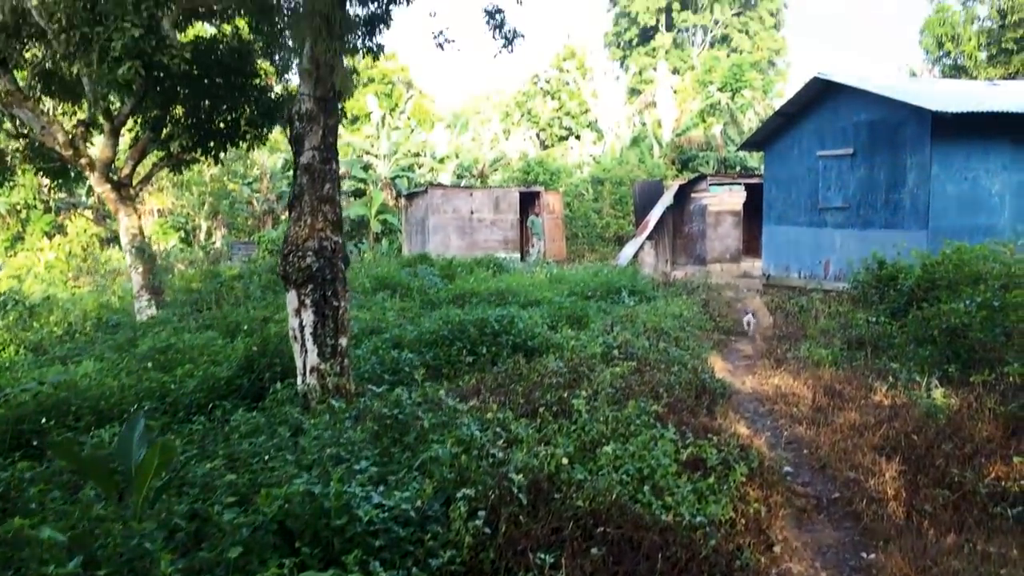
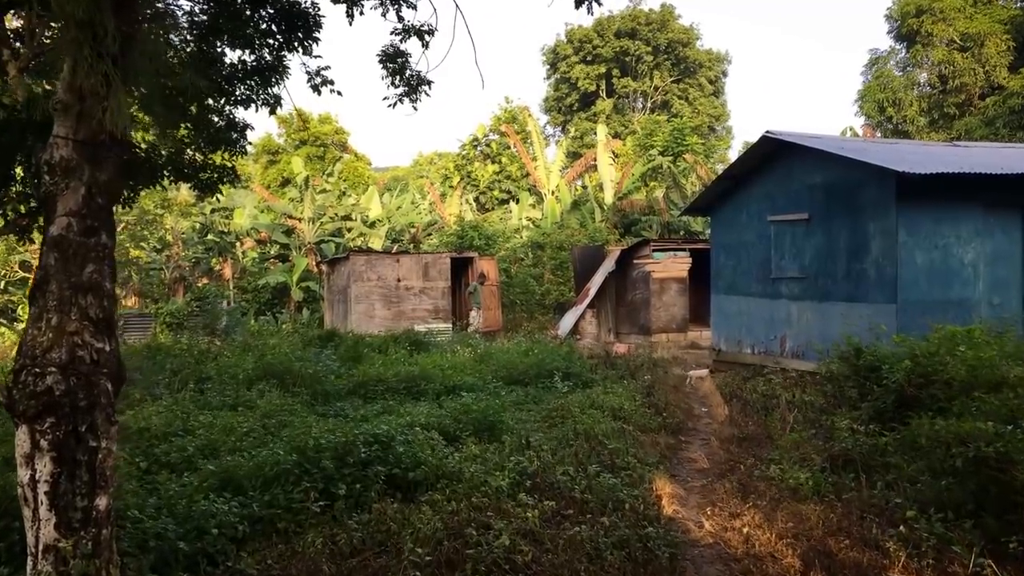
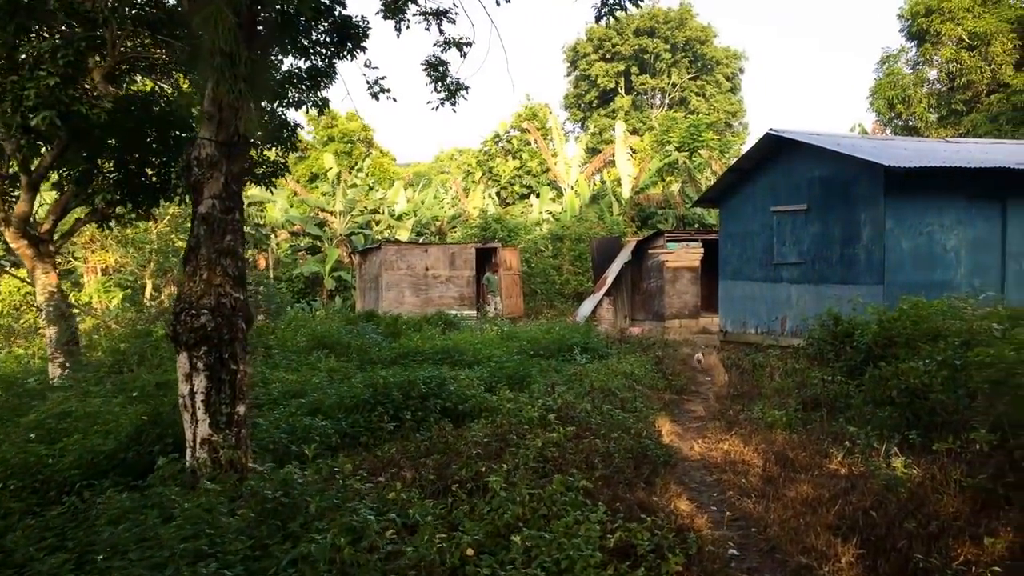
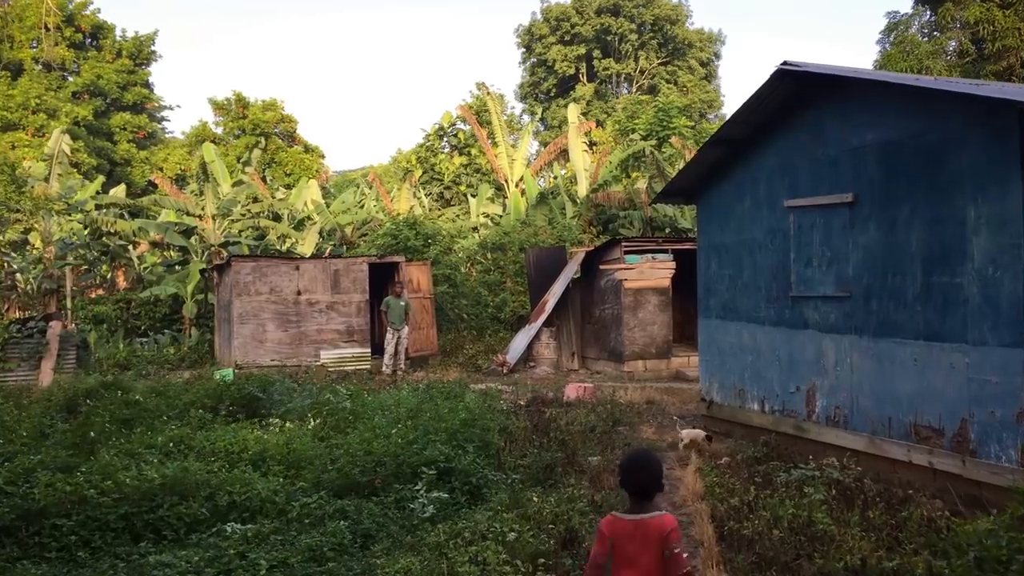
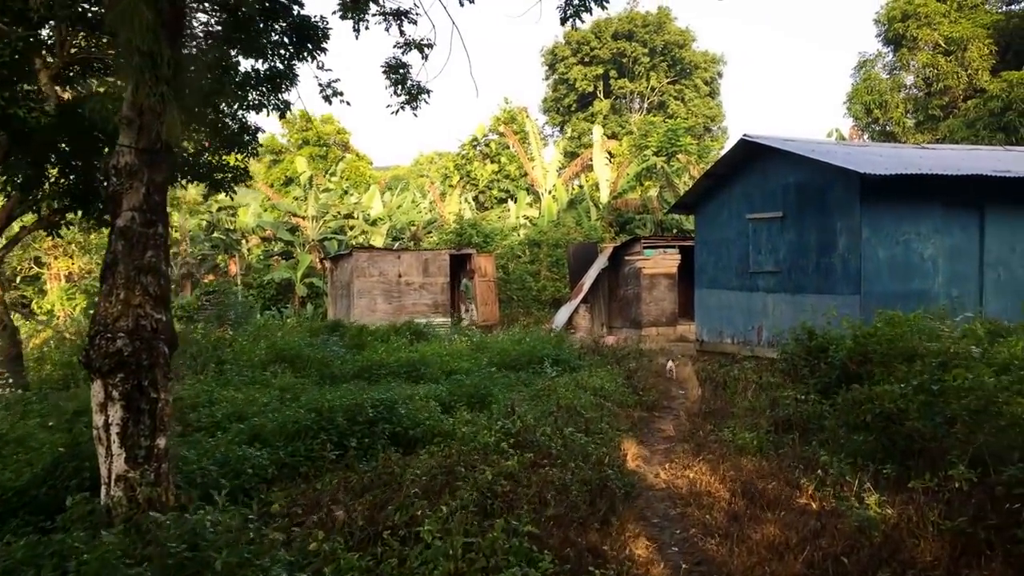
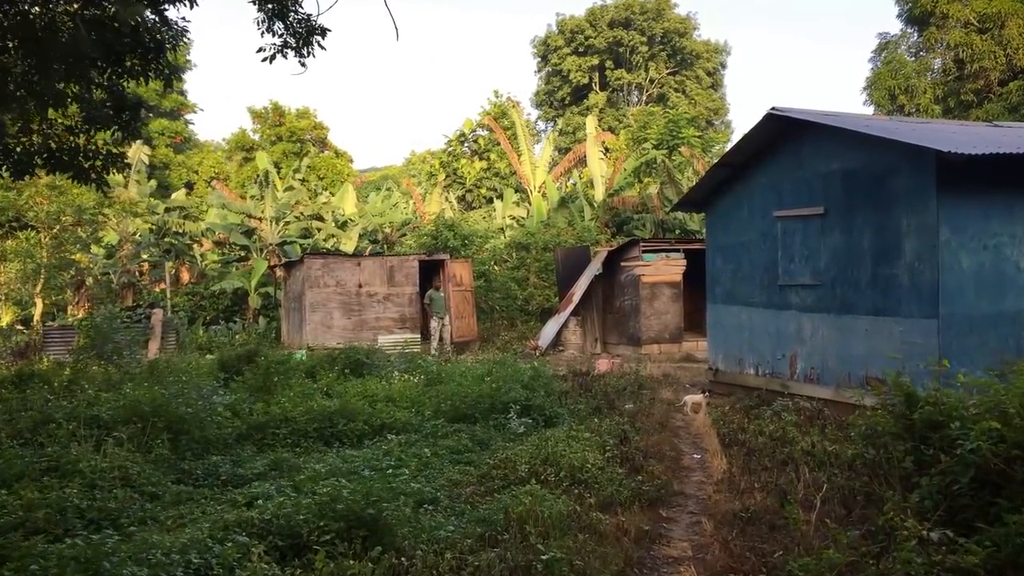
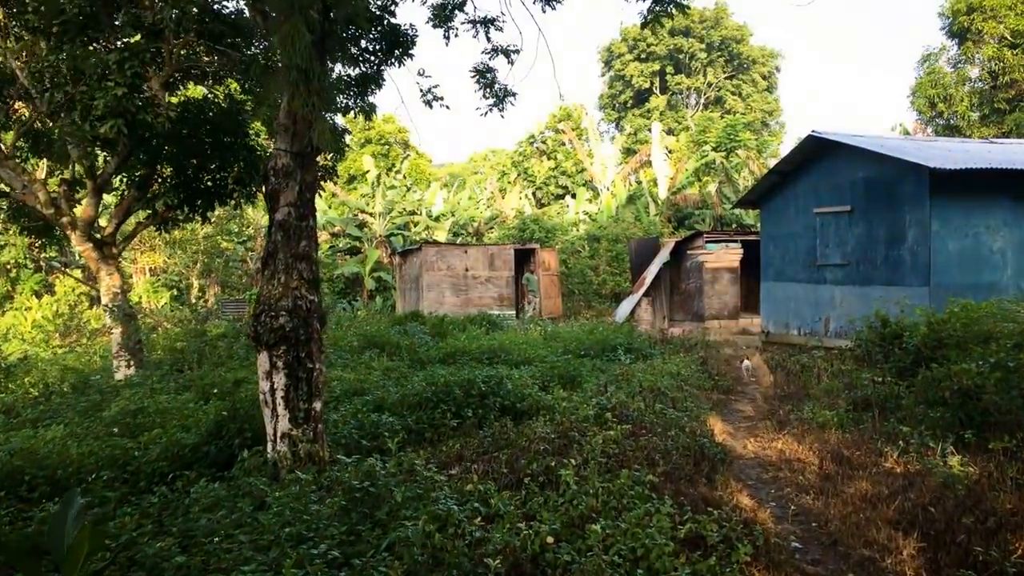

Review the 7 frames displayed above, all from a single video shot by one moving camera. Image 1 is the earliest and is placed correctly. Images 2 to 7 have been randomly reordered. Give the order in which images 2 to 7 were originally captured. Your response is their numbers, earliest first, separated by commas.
7, 3, 5, 2, 6, 4
